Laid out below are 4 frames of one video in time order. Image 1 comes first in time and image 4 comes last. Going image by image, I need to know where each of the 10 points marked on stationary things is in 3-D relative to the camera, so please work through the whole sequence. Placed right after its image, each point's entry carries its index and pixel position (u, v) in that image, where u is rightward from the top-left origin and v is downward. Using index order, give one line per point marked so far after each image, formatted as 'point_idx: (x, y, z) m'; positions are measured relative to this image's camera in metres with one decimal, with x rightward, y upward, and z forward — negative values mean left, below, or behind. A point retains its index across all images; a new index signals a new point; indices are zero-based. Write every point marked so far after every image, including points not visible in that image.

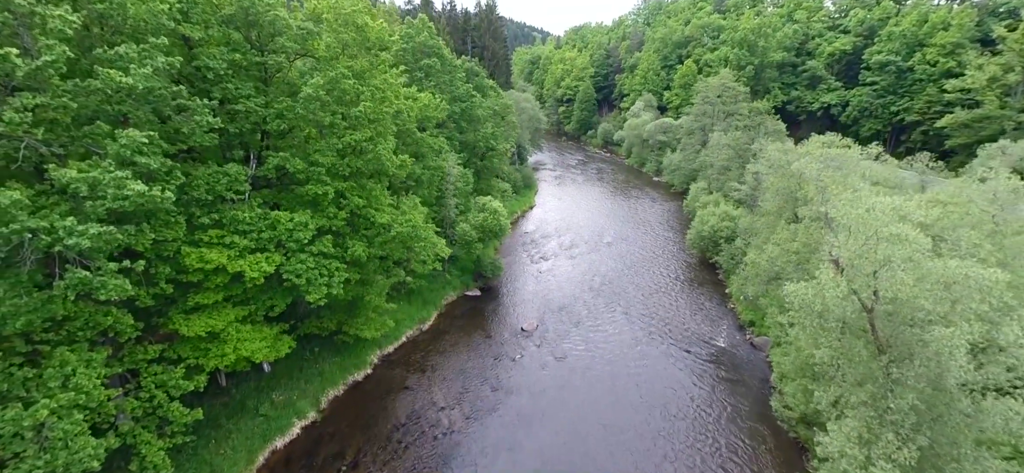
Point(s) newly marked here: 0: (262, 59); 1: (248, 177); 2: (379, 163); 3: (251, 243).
0: (-9.0, +6.3, +17.5) m
1: (-9.2, +2.0, +16.9) m
2: (-5.3, +2.8, +19.2) m
3: (-8.6, -0.2, +16.0) m
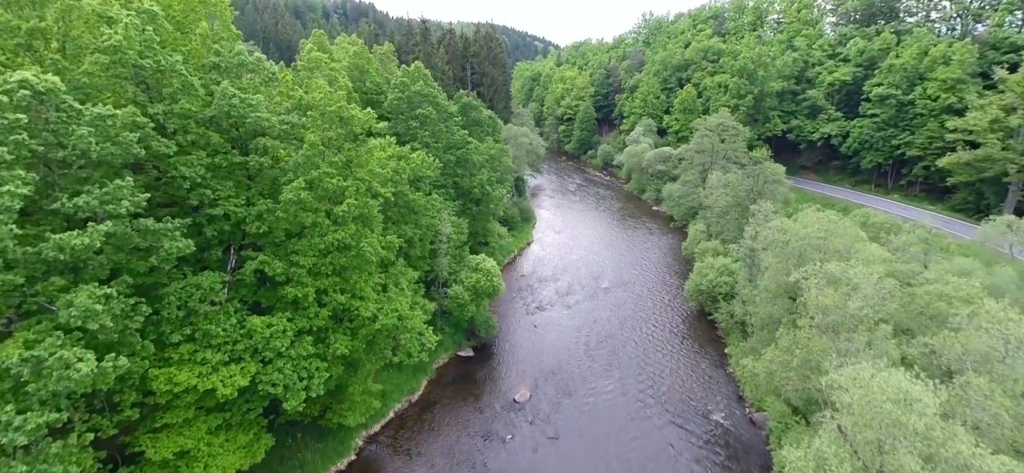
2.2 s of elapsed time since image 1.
0: (-9.4, +2.6, +16.9) m
1: (-9.6, -1.6, +16.2) m
2: (-5.7, -0.9, +18.5) m
3: (-9.0, -3.8, +15.3) m
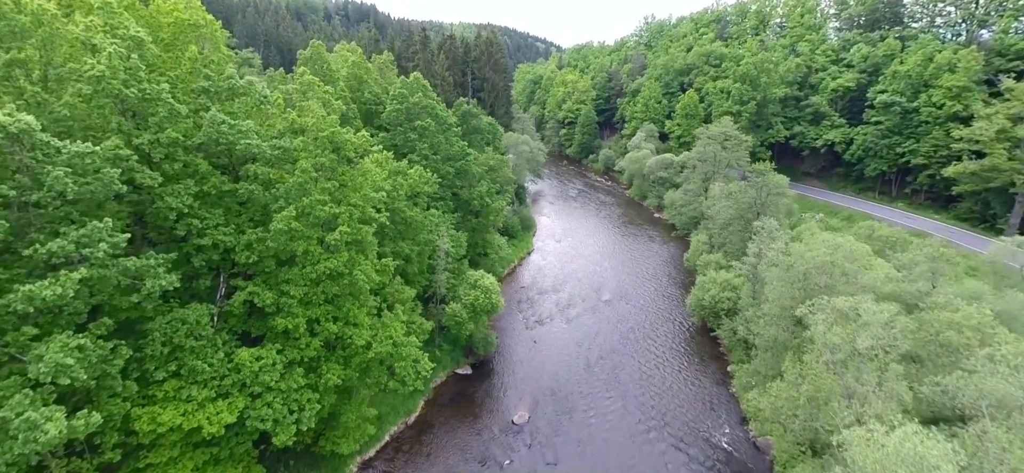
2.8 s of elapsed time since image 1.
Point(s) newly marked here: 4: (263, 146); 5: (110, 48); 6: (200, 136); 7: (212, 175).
0: (-9.5, +1.6, +16.4) m
1: (-9.7, -2.6, +15.7) m
2: (-5.8, -1.9, +18.0) m
3: (-9.1, -4.8, +14.8) m
4: (-8.6, +3.1, +16.8) m
5: (-11.4, +5.4, +13.8) m
6: (-10.1, +3.2, +15.7) m
7: (-9.8, +2.0, +15.9) m
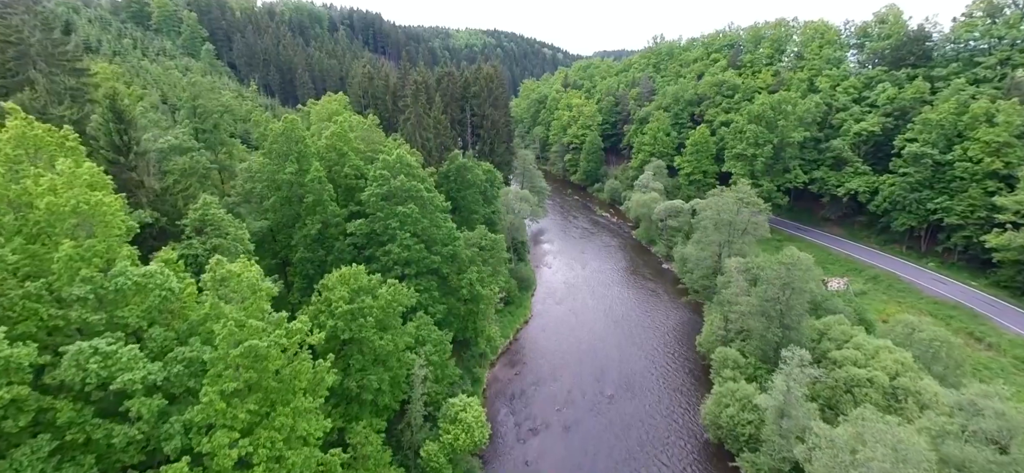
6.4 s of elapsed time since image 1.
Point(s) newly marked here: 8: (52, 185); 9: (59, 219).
0: (-10.3, -5.0, +12.3) m
1: (-10.6, -9.2, +11.6) m
2: (-6.6, -8.6, +13.8) m
3: (-10.1, -11.4, +10.7) m
4: (-9.4, -3.5, +12.7) m
5: (-12.3, -1.2, +9.8) m
6: (-10.9, -3.4, +11.7) m
7: (-10.7, -4.7, +11.8) m
8: (-13.2, +1.6, +14.0) m
9: (-12.6, +0.5, +13.3) m
